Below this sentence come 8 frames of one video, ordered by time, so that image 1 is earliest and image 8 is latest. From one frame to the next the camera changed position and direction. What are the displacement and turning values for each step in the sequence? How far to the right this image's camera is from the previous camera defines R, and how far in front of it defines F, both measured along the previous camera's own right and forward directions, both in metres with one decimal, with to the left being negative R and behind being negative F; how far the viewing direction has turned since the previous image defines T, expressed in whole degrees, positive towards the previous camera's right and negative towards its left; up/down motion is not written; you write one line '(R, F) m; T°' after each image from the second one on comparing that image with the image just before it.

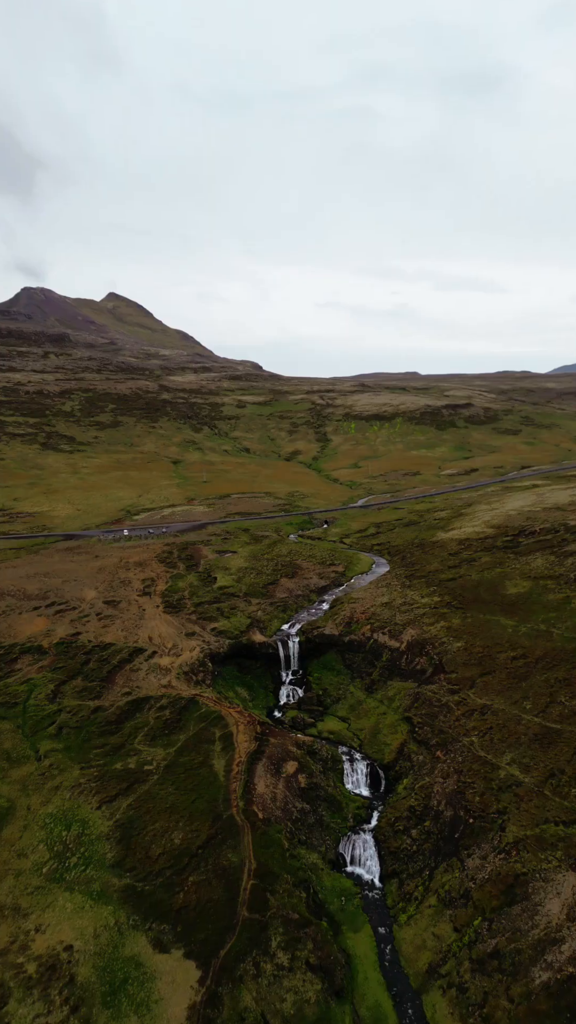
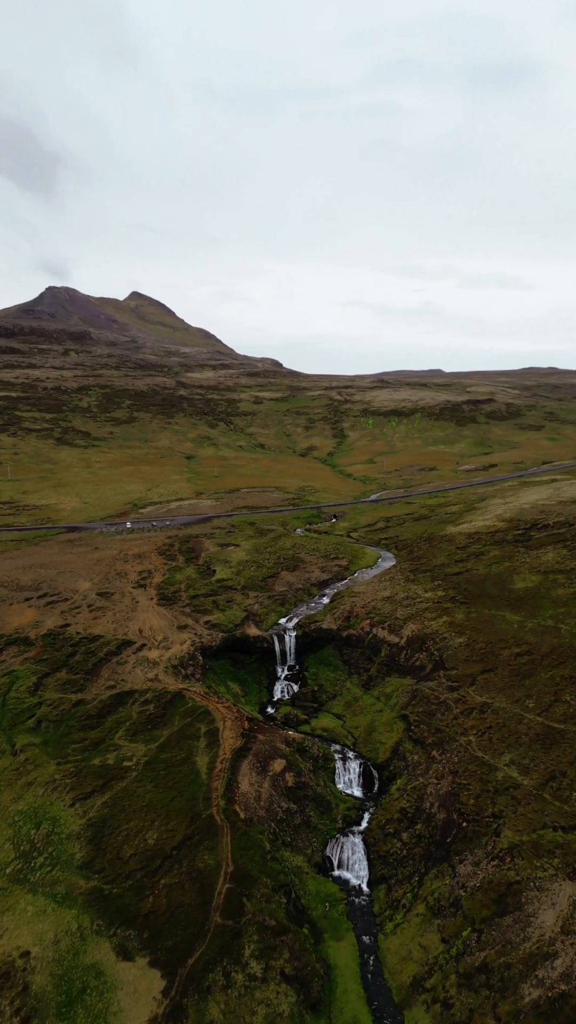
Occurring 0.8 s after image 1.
(+1.5, +1.4) m; -1°
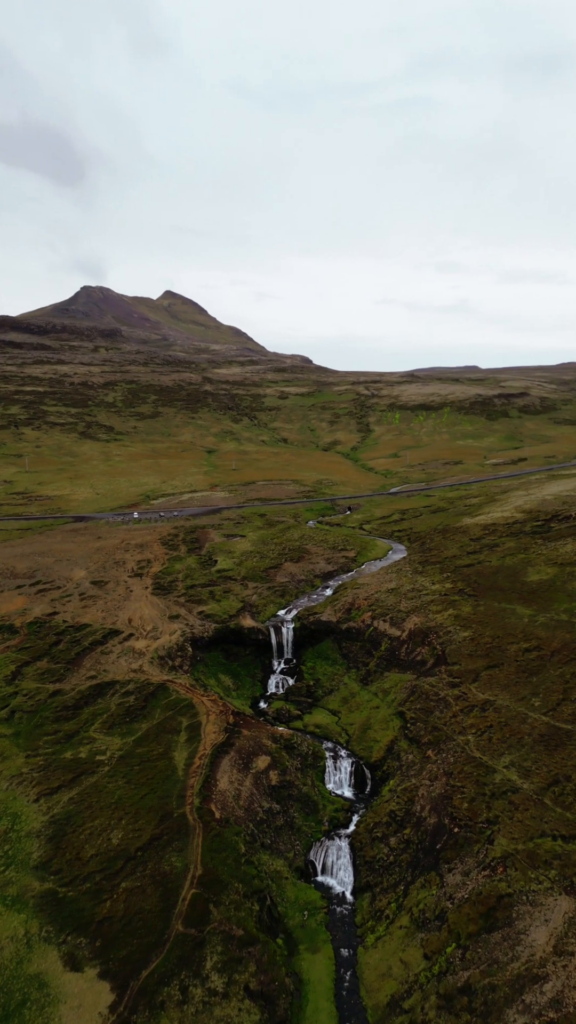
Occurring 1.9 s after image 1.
(+1.9, +1.9) m; -2°
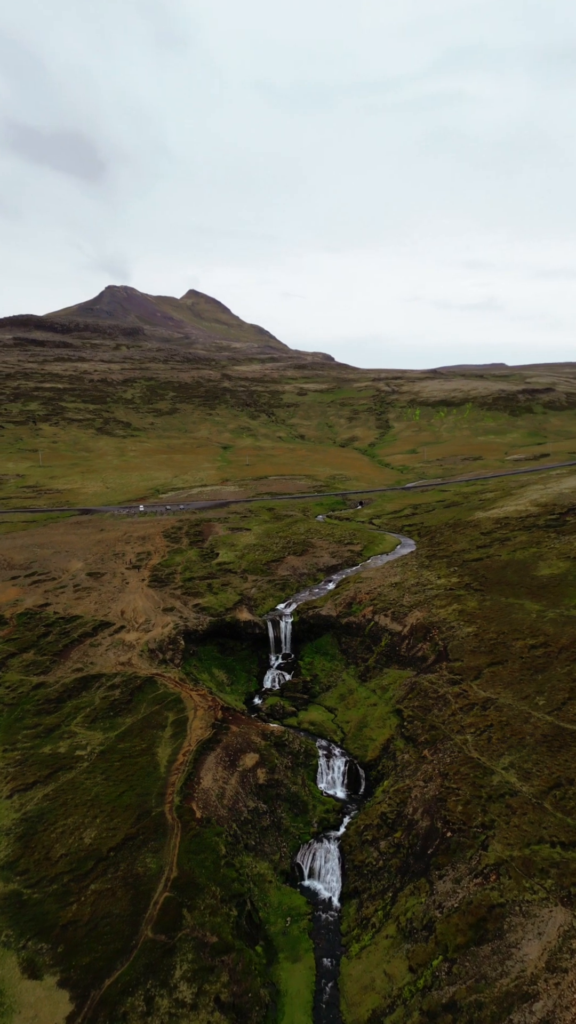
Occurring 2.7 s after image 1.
(+1.4, +1.3) m; -2°
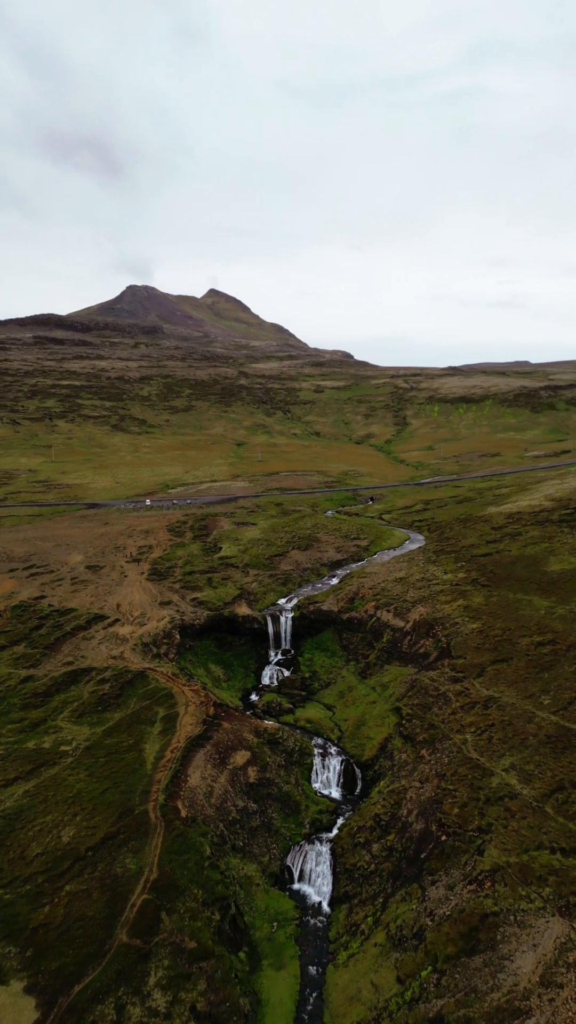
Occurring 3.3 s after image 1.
(+1.1, +1.0) m; -1°
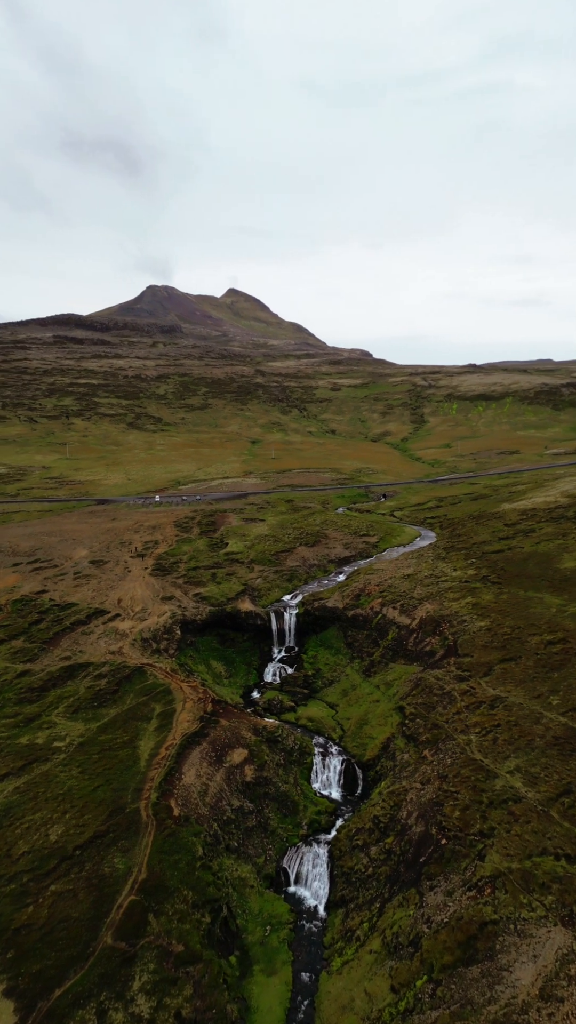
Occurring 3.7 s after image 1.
(+0.8, +0.7) m; -2°
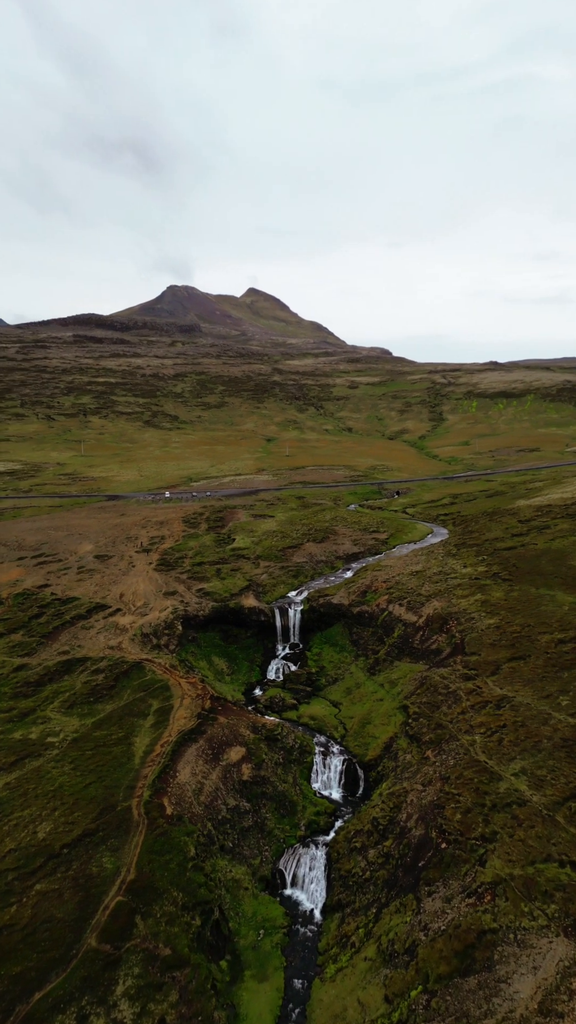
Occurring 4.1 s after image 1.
(+0.8, +0.7) m; -2°
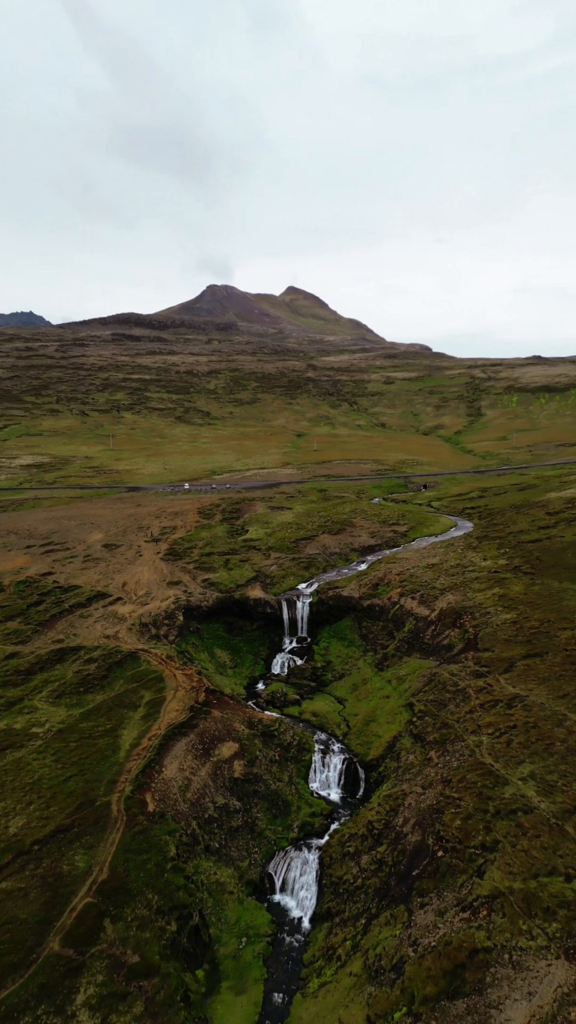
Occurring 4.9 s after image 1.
(+1.6, +1.5) m; -3°
